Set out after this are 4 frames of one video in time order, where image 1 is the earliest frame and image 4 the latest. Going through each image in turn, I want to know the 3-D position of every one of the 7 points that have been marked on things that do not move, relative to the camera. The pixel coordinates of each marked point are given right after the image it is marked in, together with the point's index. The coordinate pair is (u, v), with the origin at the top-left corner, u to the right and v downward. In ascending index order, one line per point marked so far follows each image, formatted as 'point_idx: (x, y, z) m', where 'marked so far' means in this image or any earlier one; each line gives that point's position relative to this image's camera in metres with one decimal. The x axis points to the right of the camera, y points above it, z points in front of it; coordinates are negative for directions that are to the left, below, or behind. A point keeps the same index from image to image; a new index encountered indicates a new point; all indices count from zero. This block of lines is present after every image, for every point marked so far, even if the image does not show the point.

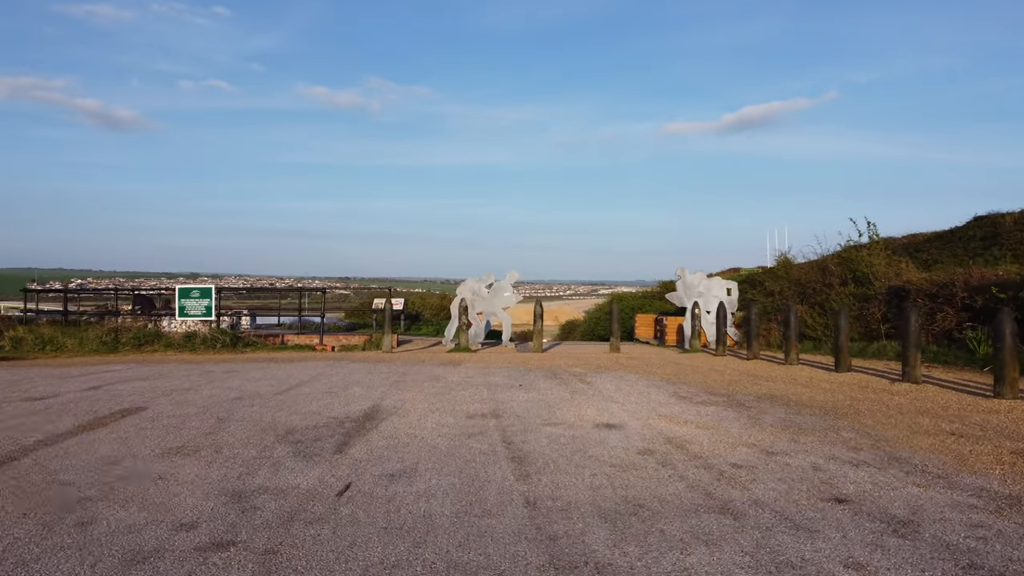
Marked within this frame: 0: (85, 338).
0: (-8.4, -1.0, +15.1) m
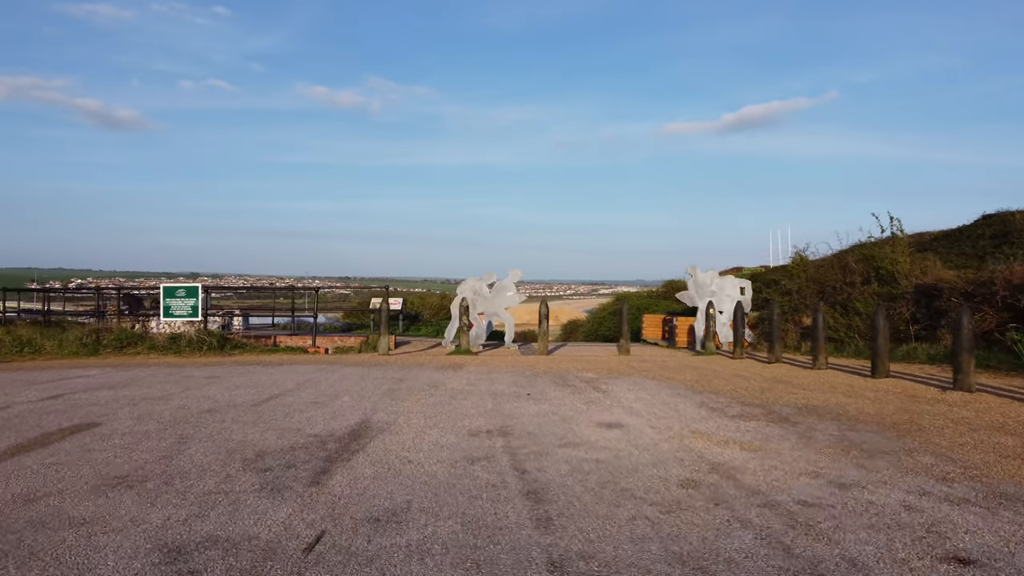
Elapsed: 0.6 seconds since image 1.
0: (-8.3, -1.0, +14.4) m
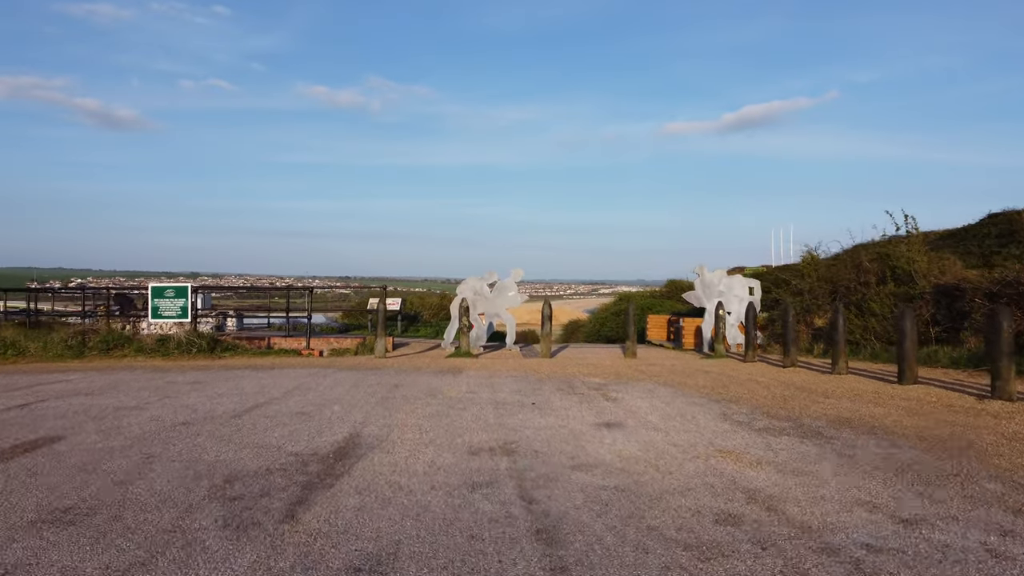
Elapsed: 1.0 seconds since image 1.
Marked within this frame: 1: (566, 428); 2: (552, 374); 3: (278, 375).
0: (-8.3, -1.0, +13.9) m
1: (+0.5, -1.3, +7.6) m
2: (+0.6, -1.3, +11.9) m
3: (-3.3, -1.2, +11.1) m
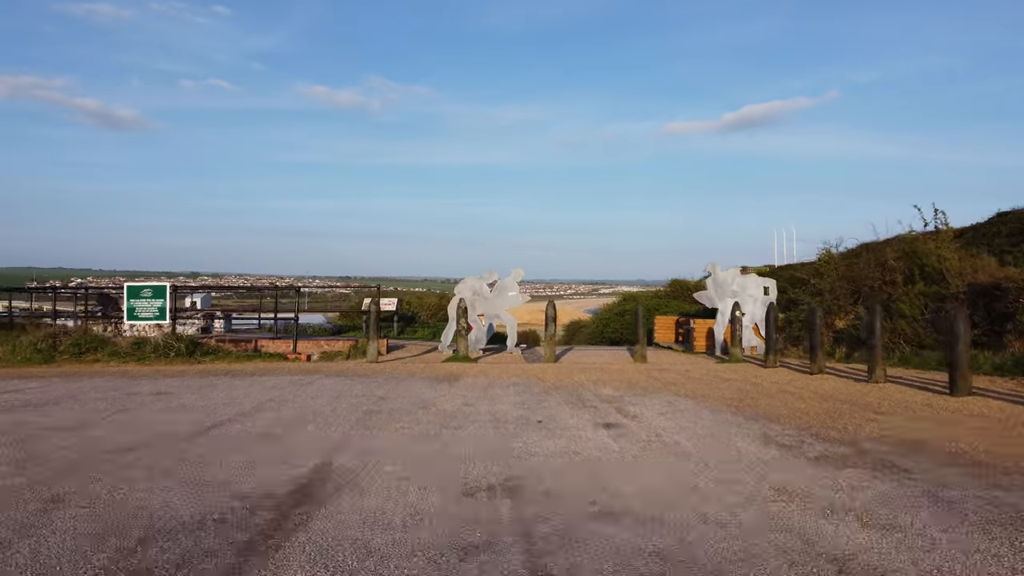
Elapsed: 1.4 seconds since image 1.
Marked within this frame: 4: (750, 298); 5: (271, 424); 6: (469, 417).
0: (-8.3, -0.9, +13.1) m
1: (+0.5, -1.3, +6.8) m
2: (+0.6, -1.3, +11.1) m
3: (-3.3, -1.2, +10.3) m
4: (+4.6, -0.2, +15.0) m
5: (-2.3, -1.3, +7.8) m
6: (-0.5, -1.3, +8.4) m
